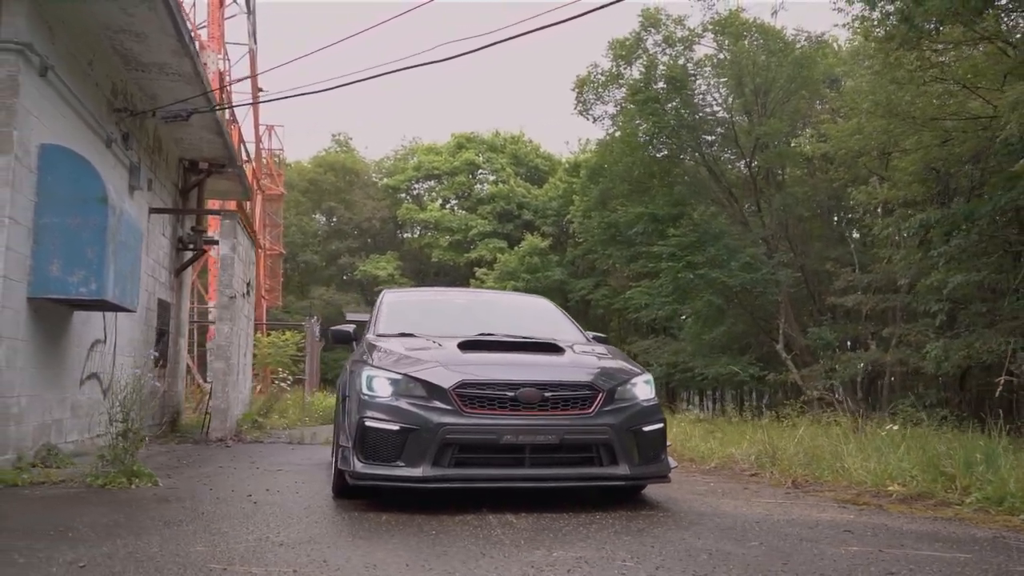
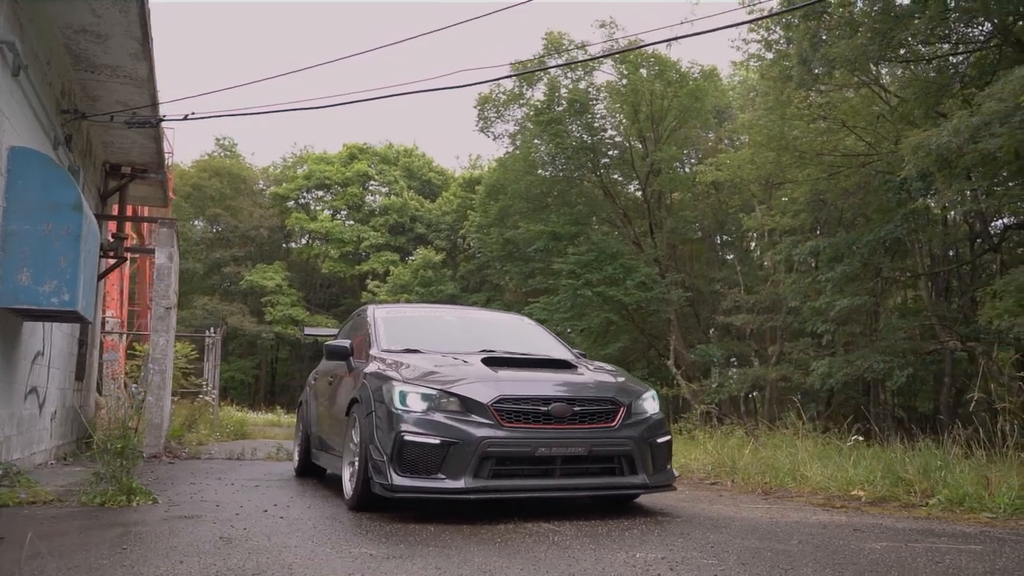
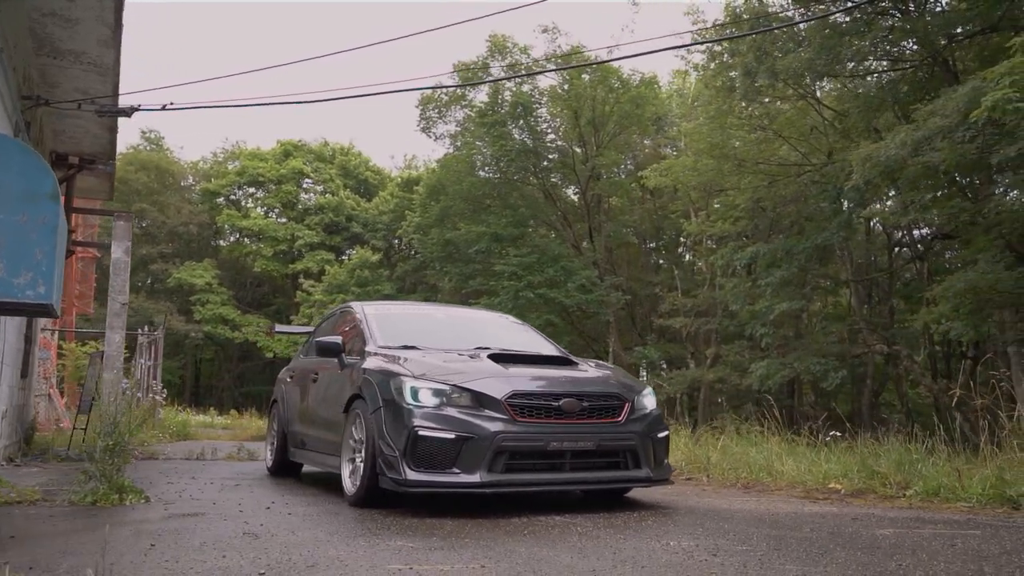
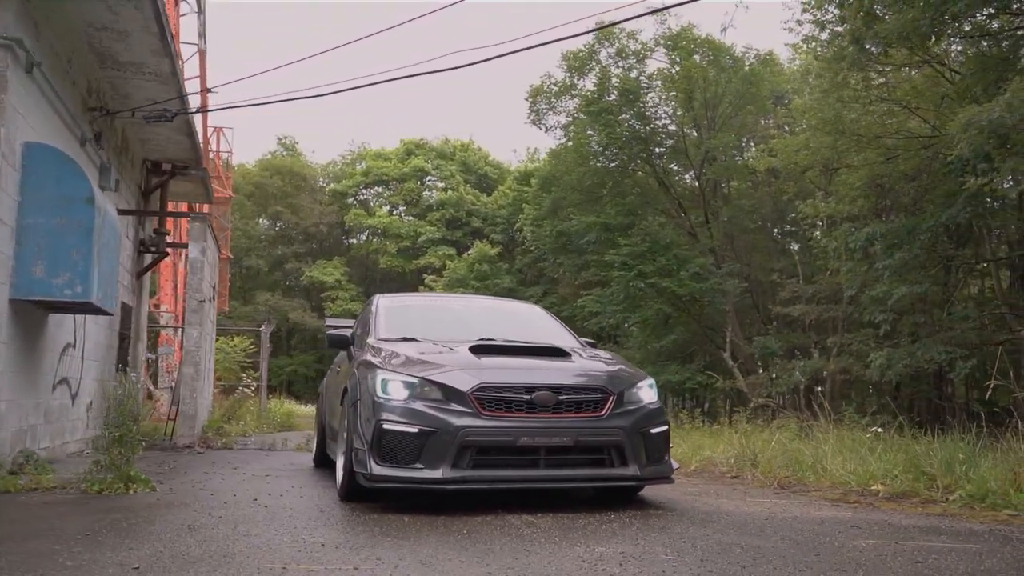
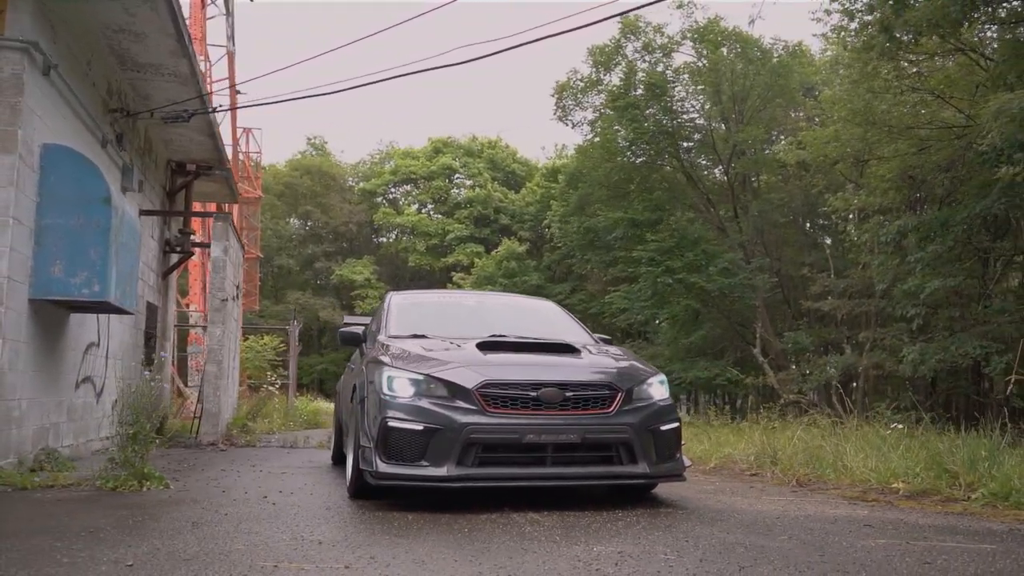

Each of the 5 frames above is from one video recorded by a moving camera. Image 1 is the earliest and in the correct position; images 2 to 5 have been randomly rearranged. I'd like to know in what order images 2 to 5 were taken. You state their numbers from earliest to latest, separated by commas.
5, 4, 2, 3
